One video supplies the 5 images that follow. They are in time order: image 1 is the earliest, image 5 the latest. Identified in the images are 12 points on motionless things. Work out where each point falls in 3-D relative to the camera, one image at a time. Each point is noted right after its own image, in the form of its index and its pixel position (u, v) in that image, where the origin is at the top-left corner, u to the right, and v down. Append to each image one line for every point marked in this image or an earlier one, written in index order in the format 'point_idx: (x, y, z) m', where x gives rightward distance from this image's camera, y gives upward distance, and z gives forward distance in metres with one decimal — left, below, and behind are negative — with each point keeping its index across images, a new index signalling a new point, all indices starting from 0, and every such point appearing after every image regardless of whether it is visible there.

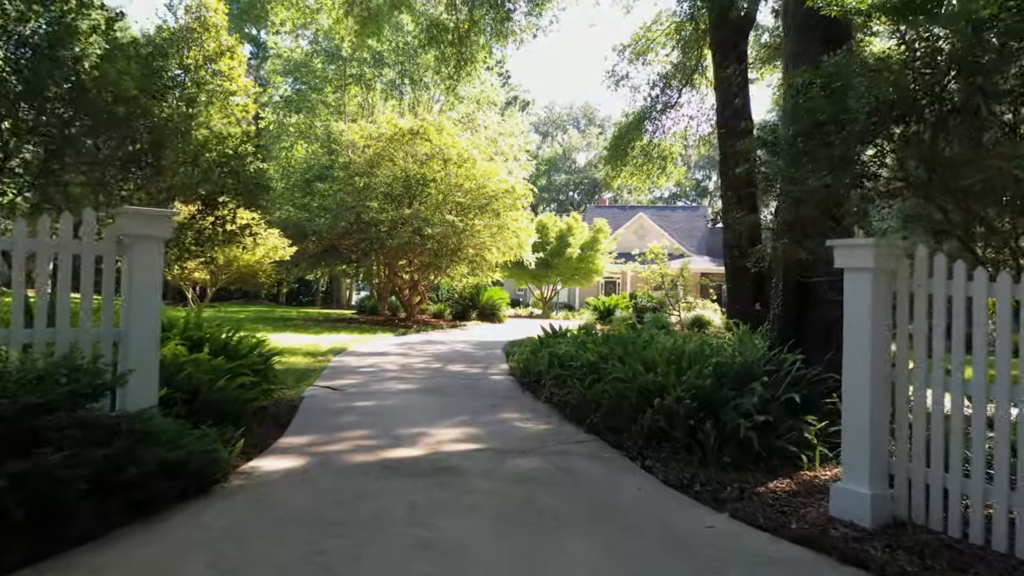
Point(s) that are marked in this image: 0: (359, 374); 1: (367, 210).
0: (-1.8, -1.0, +9.3) m
1: (-3.4, +1.9, +18.9) m
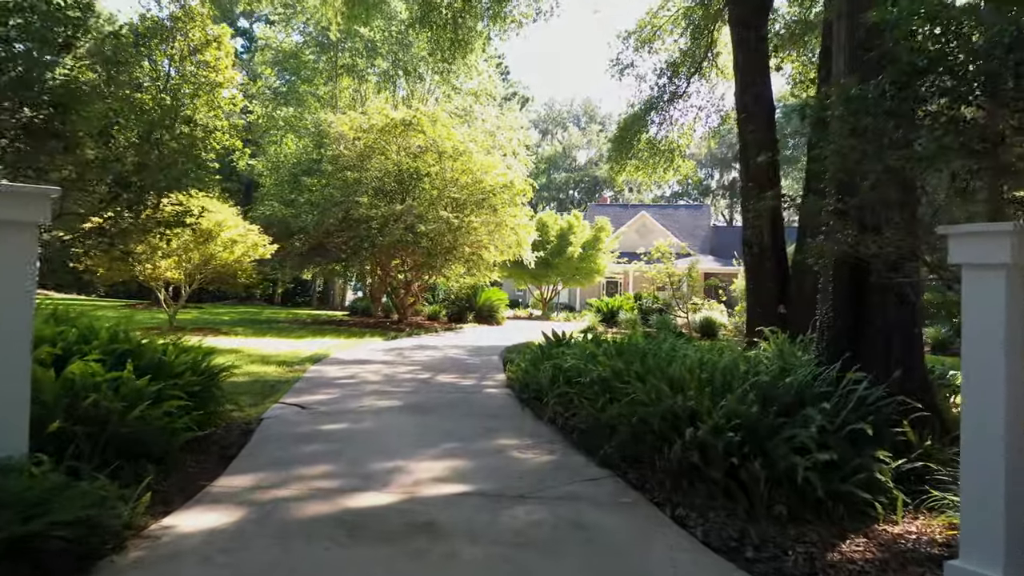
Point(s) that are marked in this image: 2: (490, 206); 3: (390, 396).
0: (-1.8, -1.0, +8.2) m
1: (-3.5, +1.8, +17.8) m
2: (-0.5, +1.9, +18.4) m
3: (-1.2, -1.0, +7.7) m
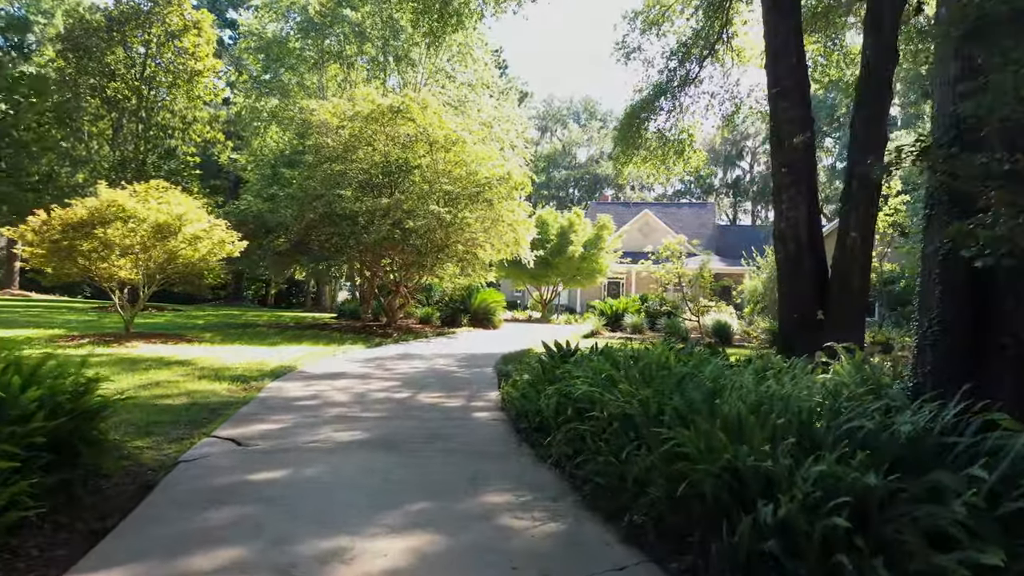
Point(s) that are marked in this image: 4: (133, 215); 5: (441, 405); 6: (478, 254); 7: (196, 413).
0: (-1.9, -1.0, +6.7) m
1: (-3.5, +1.8, +16.3) m
2: (-0.6, +1.9, +16.9) m
3: (-1.2, -1.1, +6.2) m
4: (-5.6, +1.1, +11.8) m
5: (-0.7, -1.1, +7.4) m
6: (-0.8, +0.8, +17.4) m
7: (-2.6, -1.0, +6.5) m
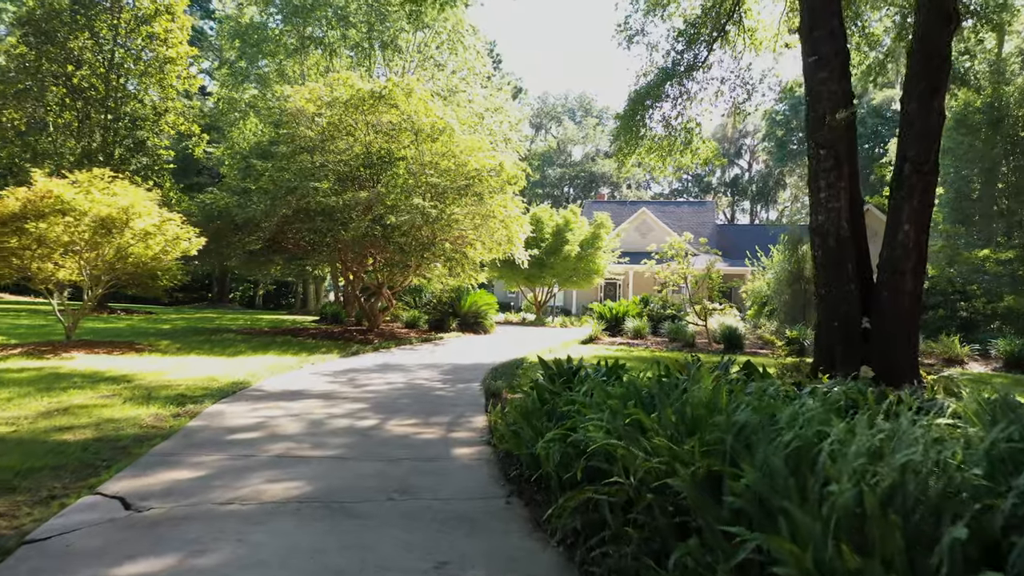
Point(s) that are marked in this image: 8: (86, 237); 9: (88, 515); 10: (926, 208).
0: (-1.9, -1.1, +5.3) m
1: (-3.7, +1.8, +14.9) m
2: (-0.7, +1.8, +15.5) m
3: (-1.3, -1.1, +4.8) m
4: (-5.7, +1.1, +10.3) m
5: (-0.7, -1.1, +6.0) m
6: (-0.9, +0.7, +16.0) m
7: (-2.6, -1.0, +5.1) m
8: (-5.7, +0.7, +10.7) m
9: (-2.0, -1.1, +3.8) m
10: (+3.8, +0.7, +7.3) m
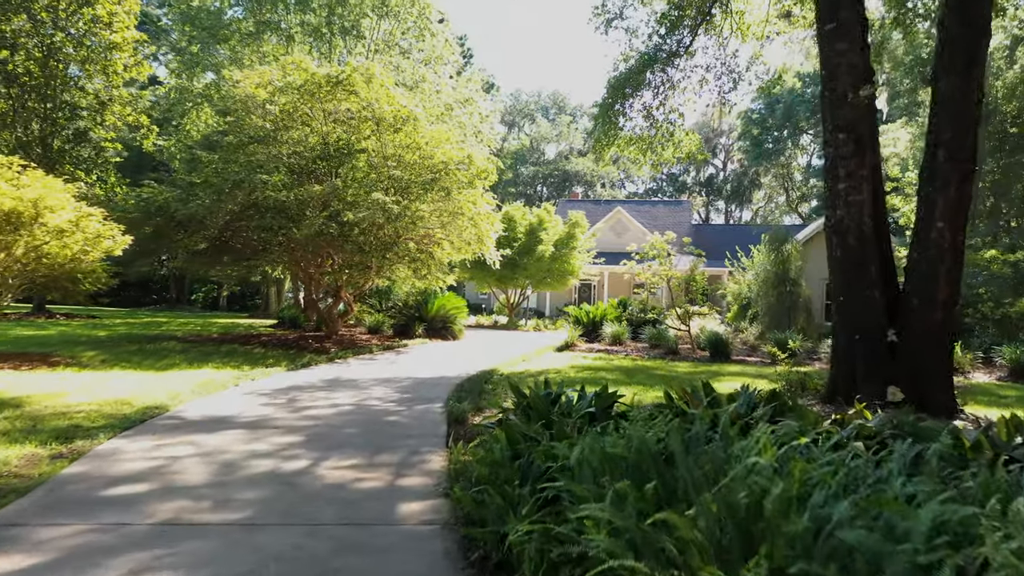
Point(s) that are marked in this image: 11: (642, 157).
0: (-2.1, -1.1, +4.0) m
1: (-4.2, +1.7, +13.5) m
2: (-1.3, +1.8, +14.3) m
3: (-1.5, -1.2, +3.6) m
4: (-6.1, +1.0, +8.9) m
5: (-1.0, -1.2, +4.8) m
6: (-1.5, +0.7, +14.7) m
7: (-2.8, -1.1, +3.7) m
8: (-6.1, +0.6, +9.3) m
9: (-2.1, -1.1, +2.5) m
10: (+3.6, +0.7, +6.2) m
11: (+2.1, +2.2, +12.7) m
